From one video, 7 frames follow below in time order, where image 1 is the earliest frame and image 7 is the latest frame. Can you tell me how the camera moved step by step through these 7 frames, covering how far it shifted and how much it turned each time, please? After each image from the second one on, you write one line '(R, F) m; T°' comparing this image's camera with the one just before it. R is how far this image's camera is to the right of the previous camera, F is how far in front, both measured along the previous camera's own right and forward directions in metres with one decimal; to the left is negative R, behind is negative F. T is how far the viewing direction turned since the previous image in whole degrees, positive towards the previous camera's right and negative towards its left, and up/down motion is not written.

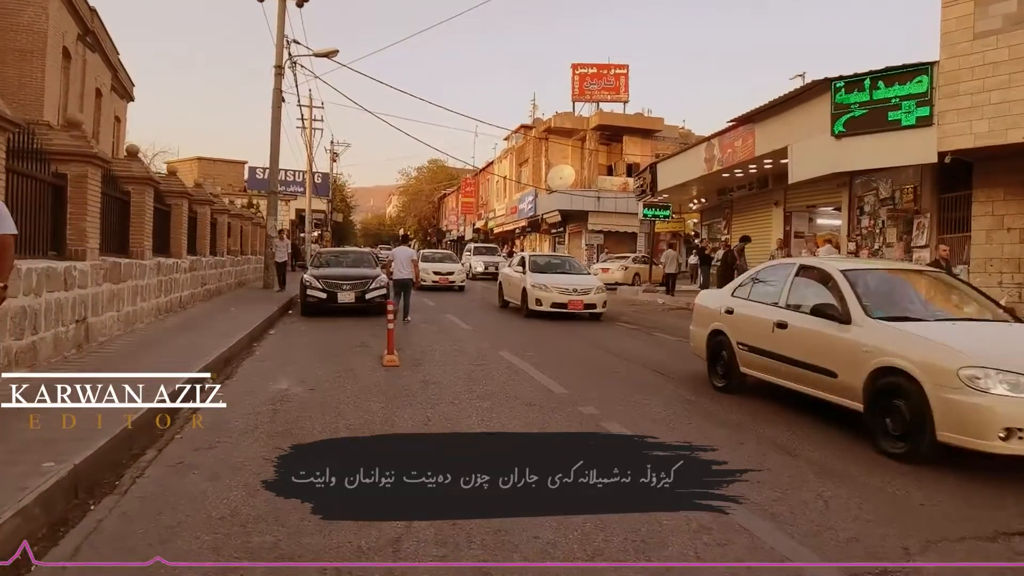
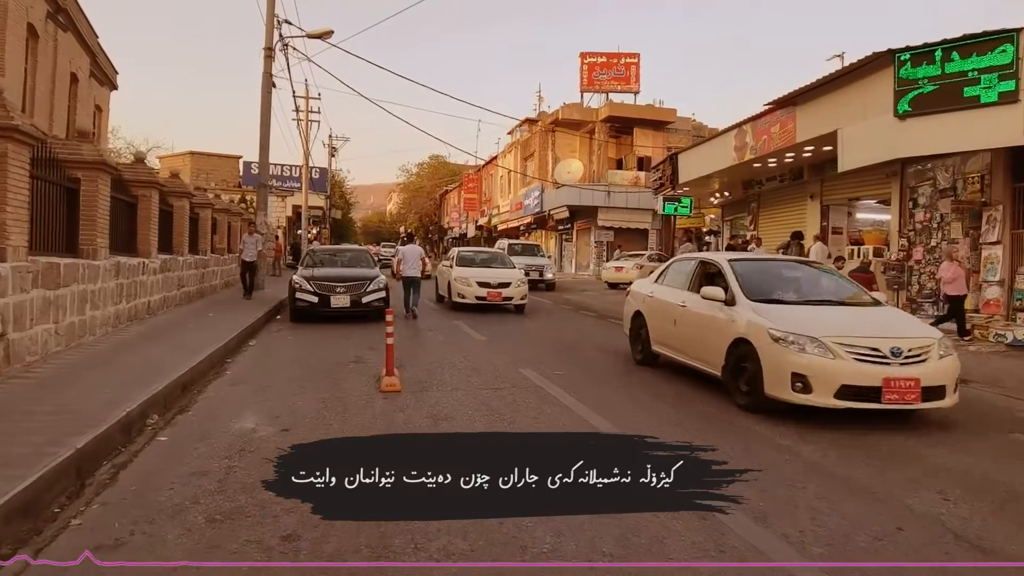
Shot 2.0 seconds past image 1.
(-0.3, +1.8) m; 0°
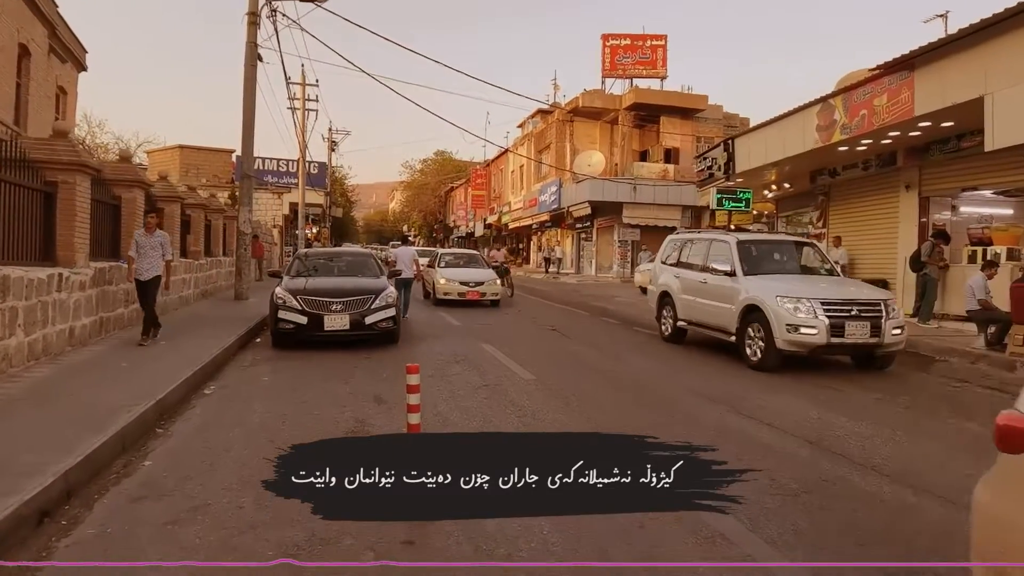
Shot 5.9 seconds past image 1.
(-0.7, +3.4) m; 0°
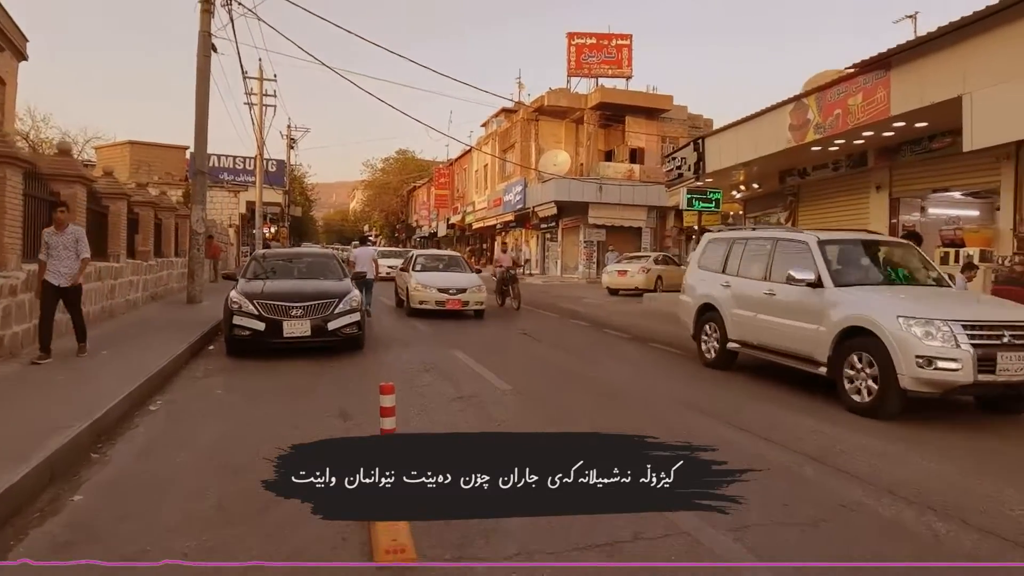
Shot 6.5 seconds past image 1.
(-0.1, +0.5) m; +3°
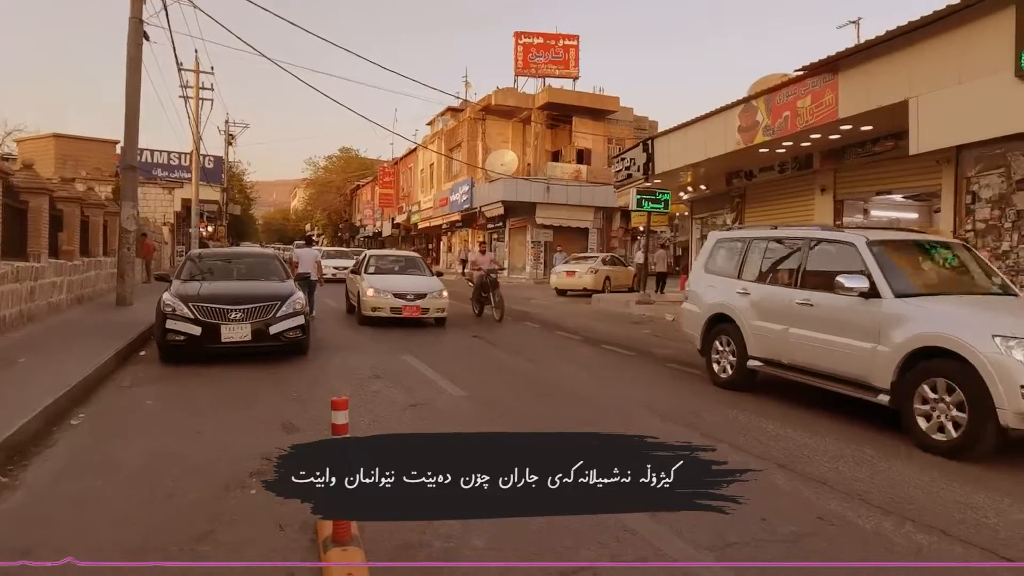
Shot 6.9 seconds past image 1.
(-0.1, +0.3) m; +4°
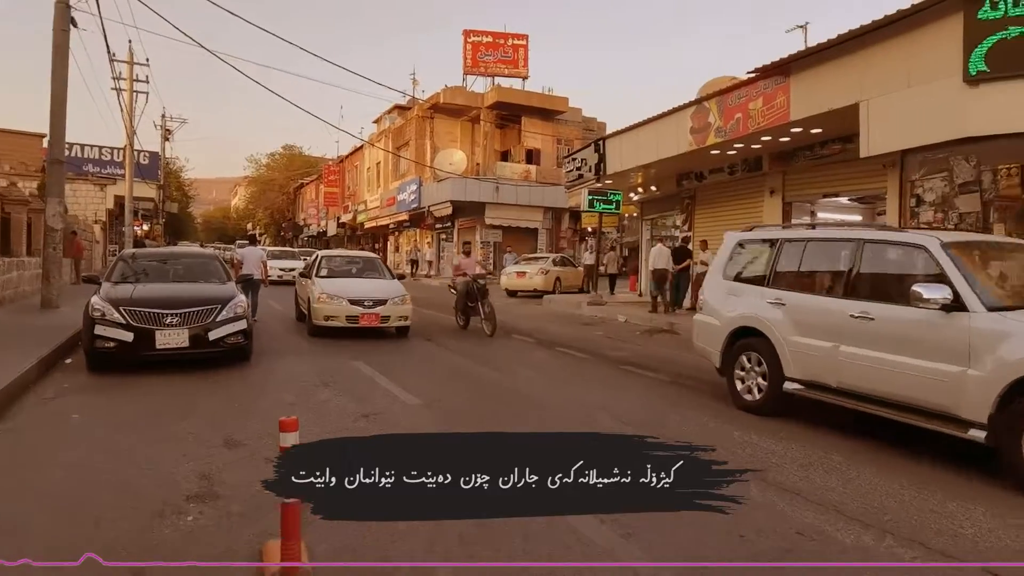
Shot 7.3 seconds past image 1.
(-0.1, +0.3) m; +4°
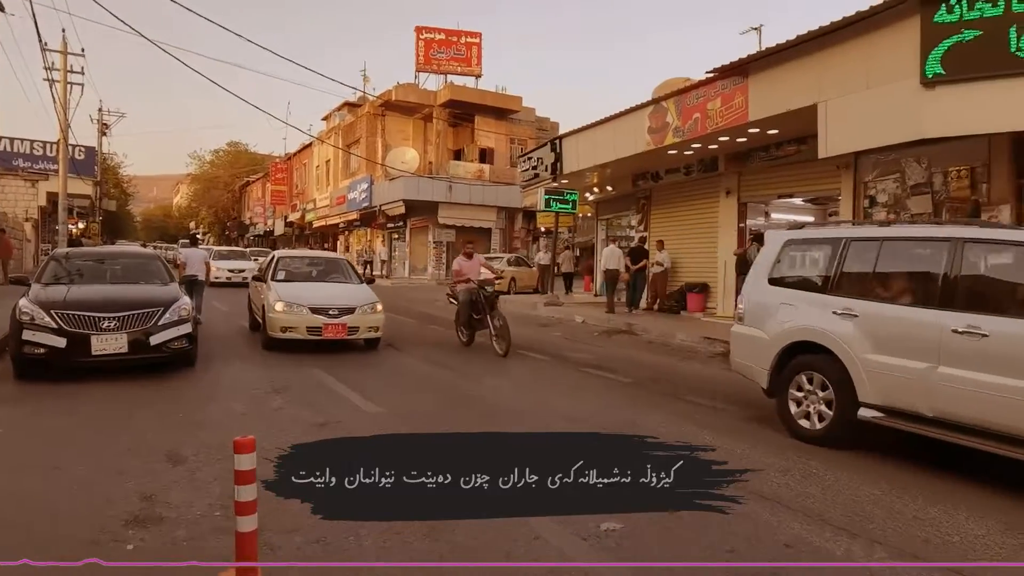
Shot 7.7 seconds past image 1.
(-0.1, +0.3) m; +4°
